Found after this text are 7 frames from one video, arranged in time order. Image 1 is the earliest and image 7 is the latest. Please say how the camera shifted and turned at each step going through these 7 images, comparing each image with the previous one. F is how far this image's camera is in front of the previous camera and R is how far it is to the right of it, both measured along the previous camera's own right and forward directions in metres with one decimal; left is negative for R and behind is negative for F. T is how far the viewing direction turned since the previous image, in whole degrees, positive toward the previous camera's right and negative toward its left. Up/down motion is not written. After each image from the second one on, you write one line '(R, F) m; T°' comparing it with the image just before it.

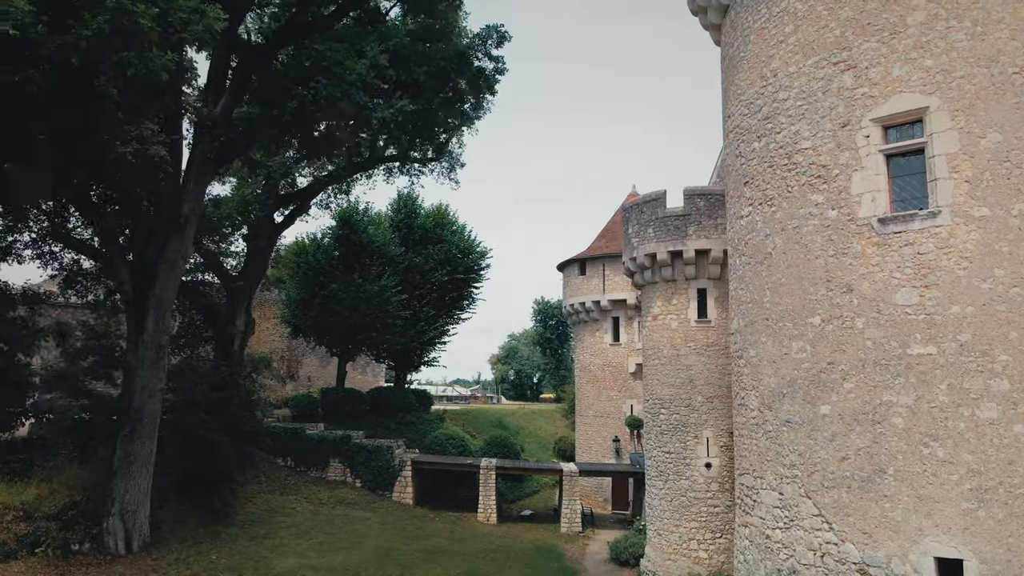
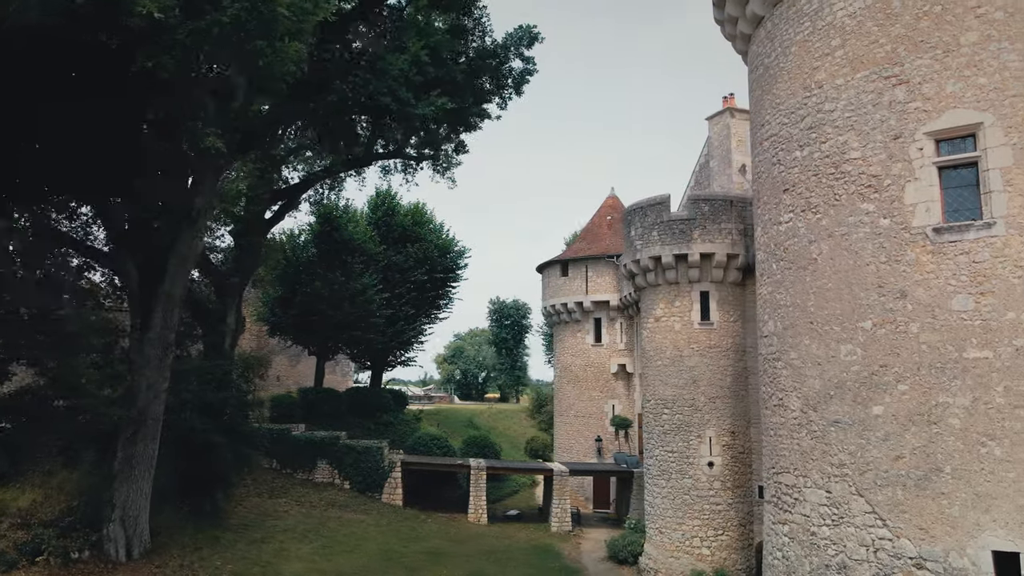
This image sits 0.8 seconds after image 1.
(-1.4, +0.1) m; +5°
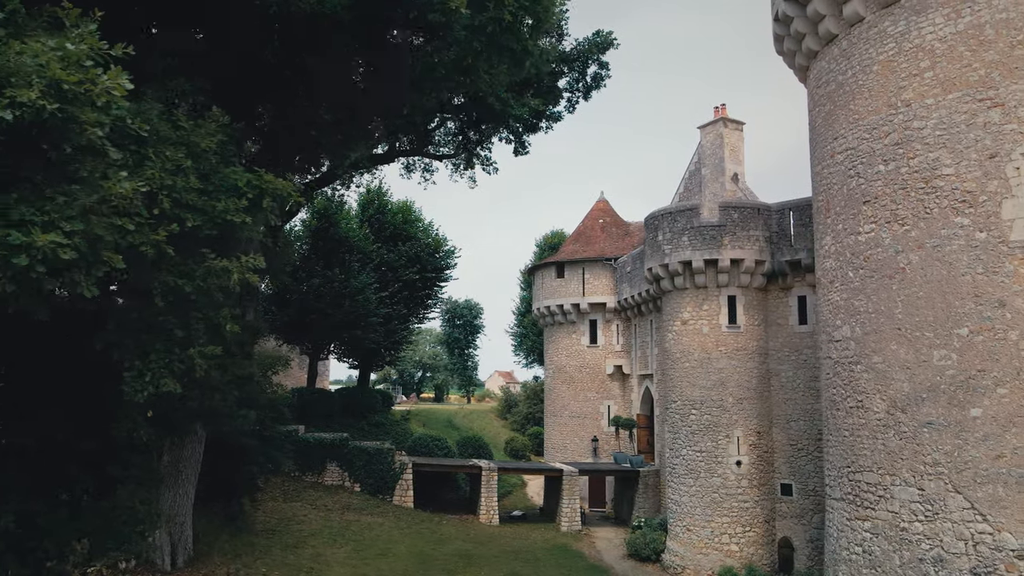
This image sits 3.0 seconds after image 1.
(-2.4, +0.1) m; +6°
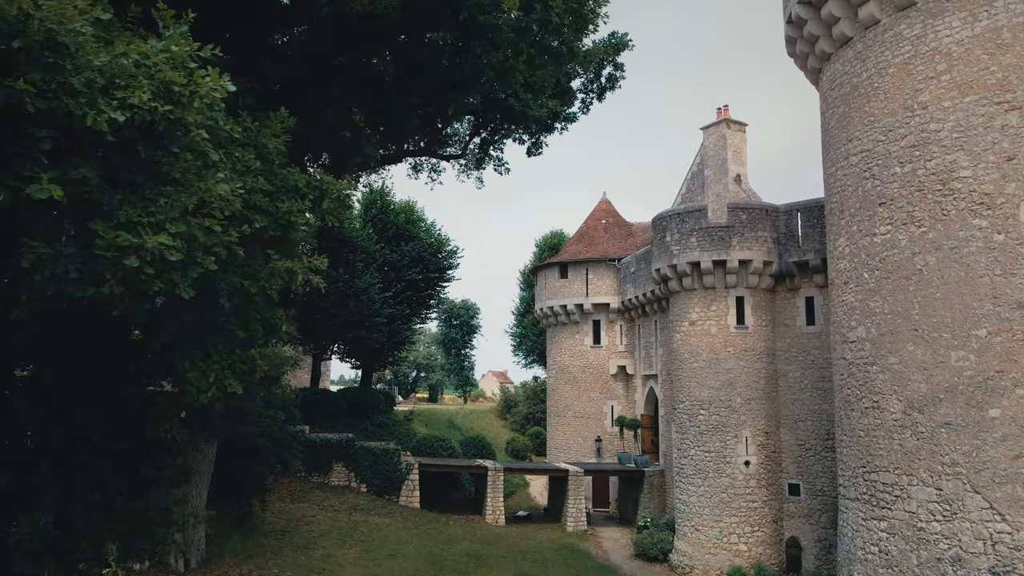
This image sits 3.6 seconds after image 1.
(-0.4, 0.0) m; +1°
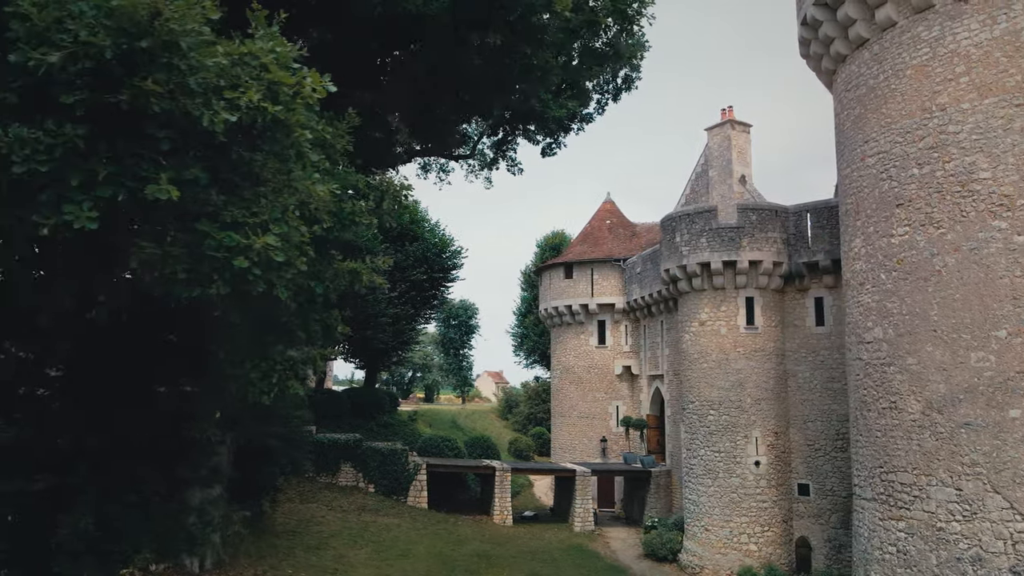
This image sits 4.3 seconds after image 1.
(-0.4, 0.0) m; 0°
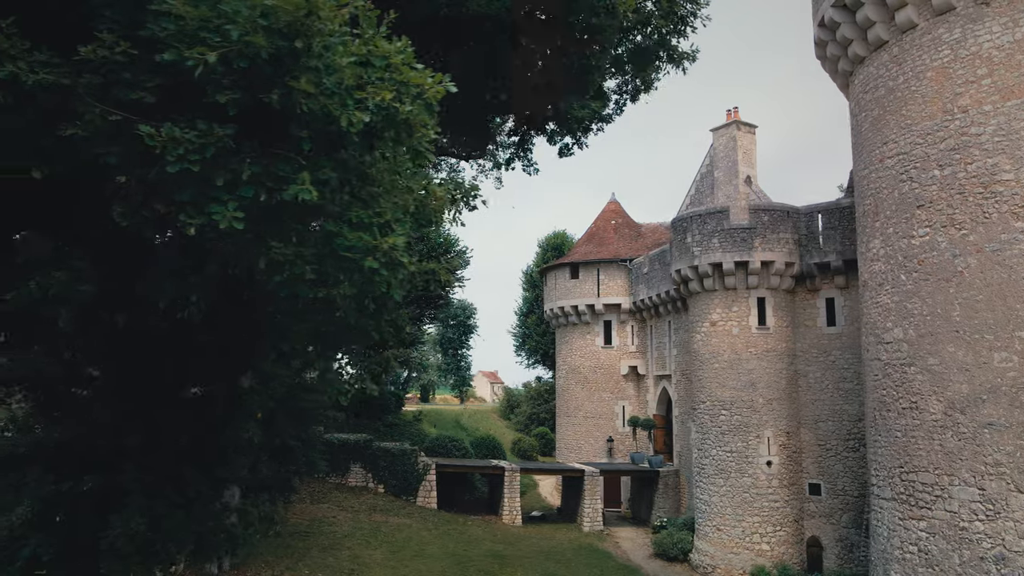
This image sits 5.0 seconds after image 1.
(-0.4, 0.0) m; 0°
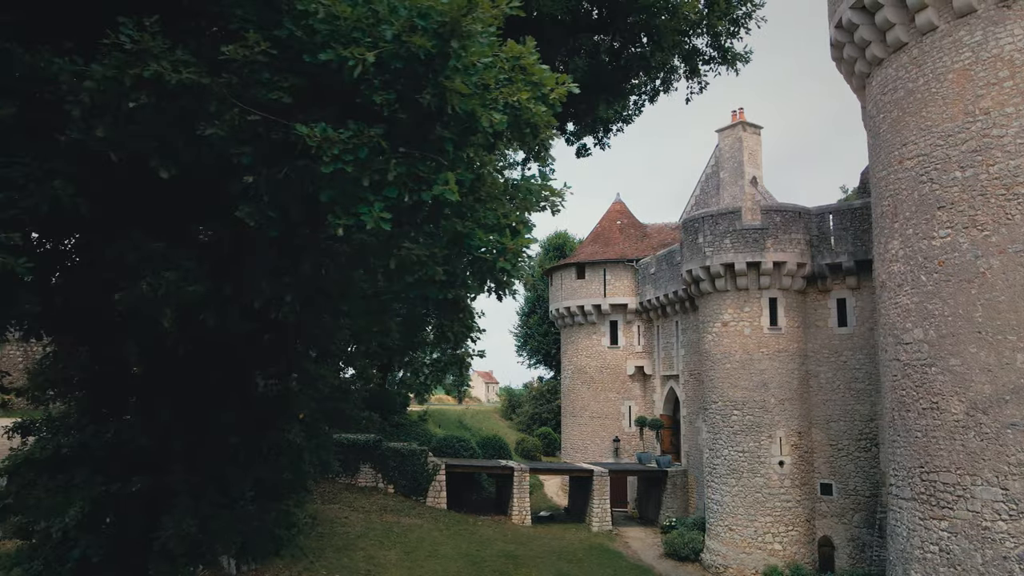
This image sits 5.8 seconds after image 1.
(-0.4, 0.0) m; 0°
